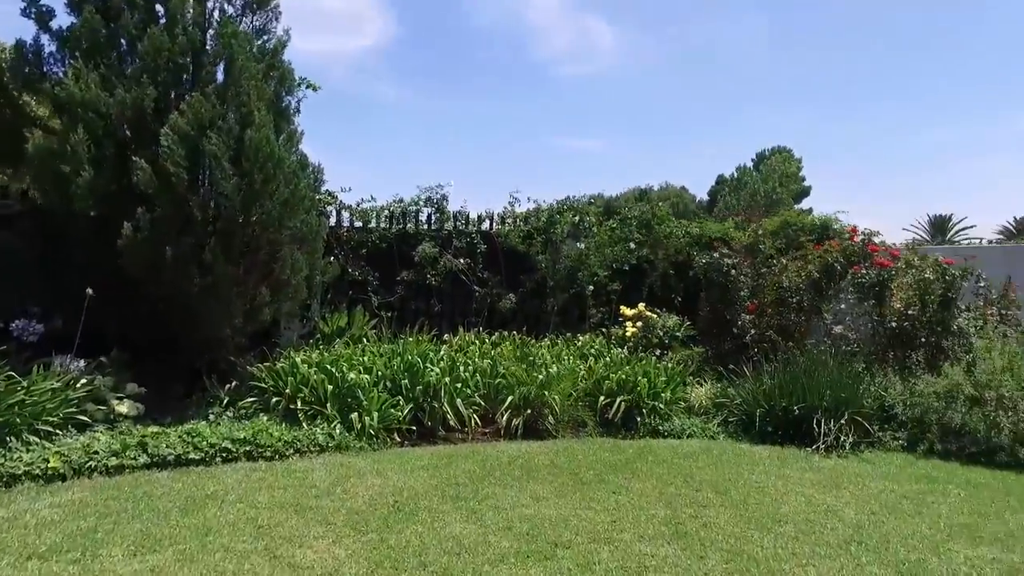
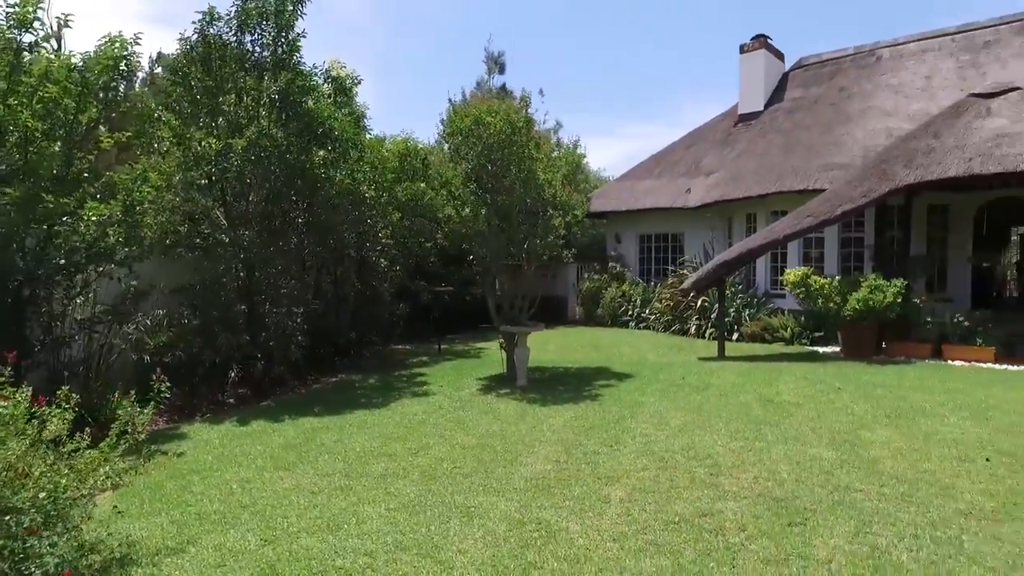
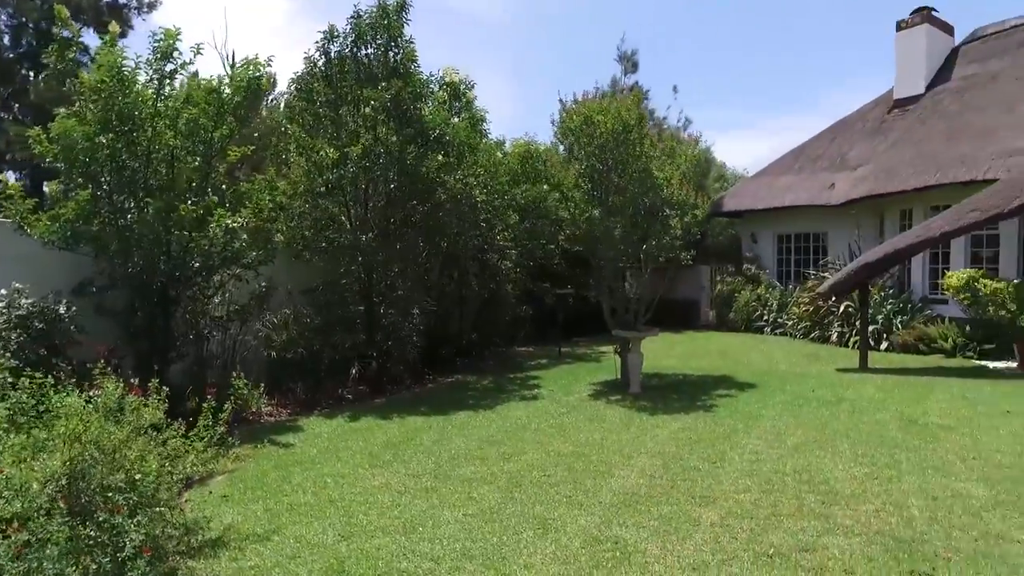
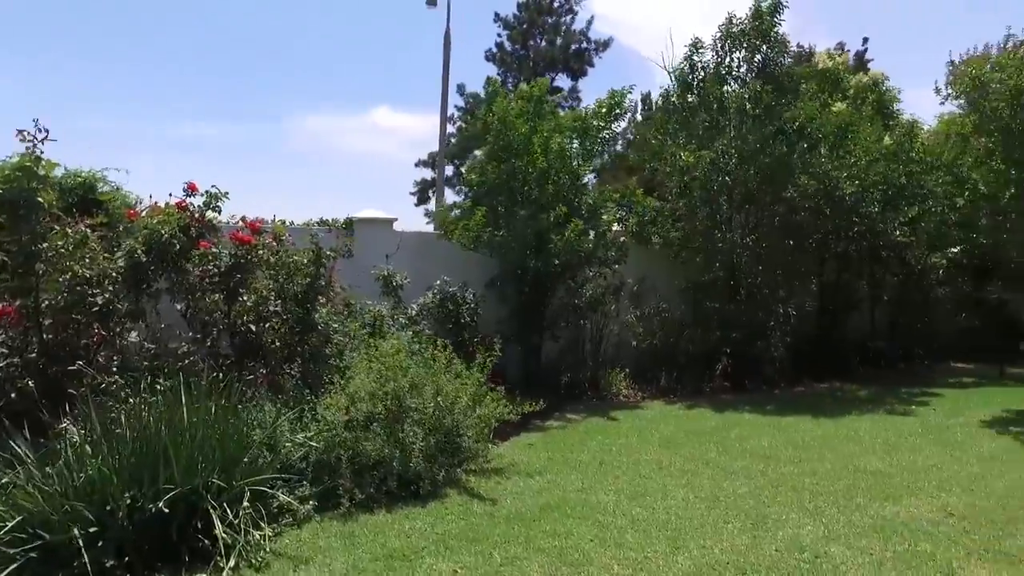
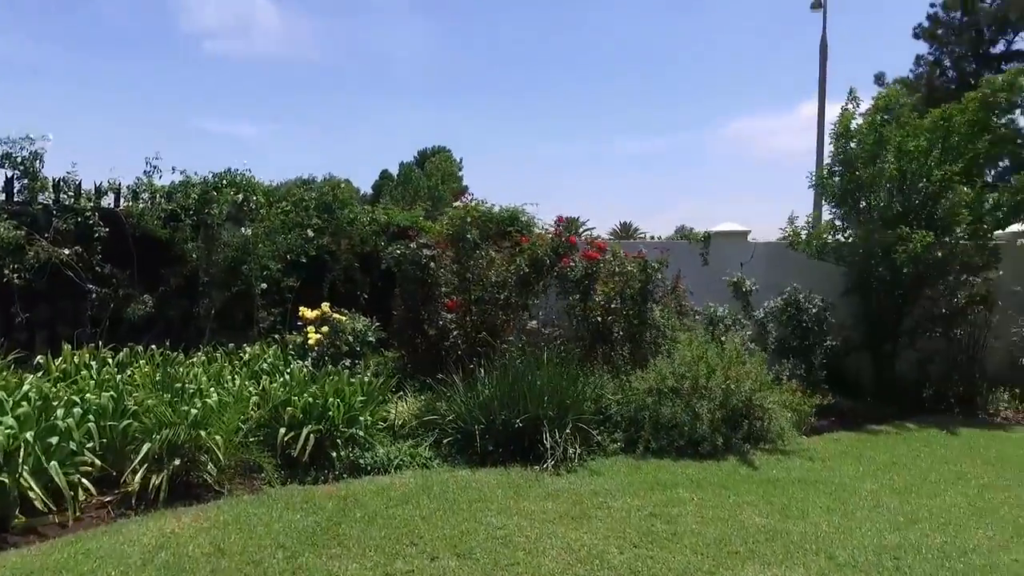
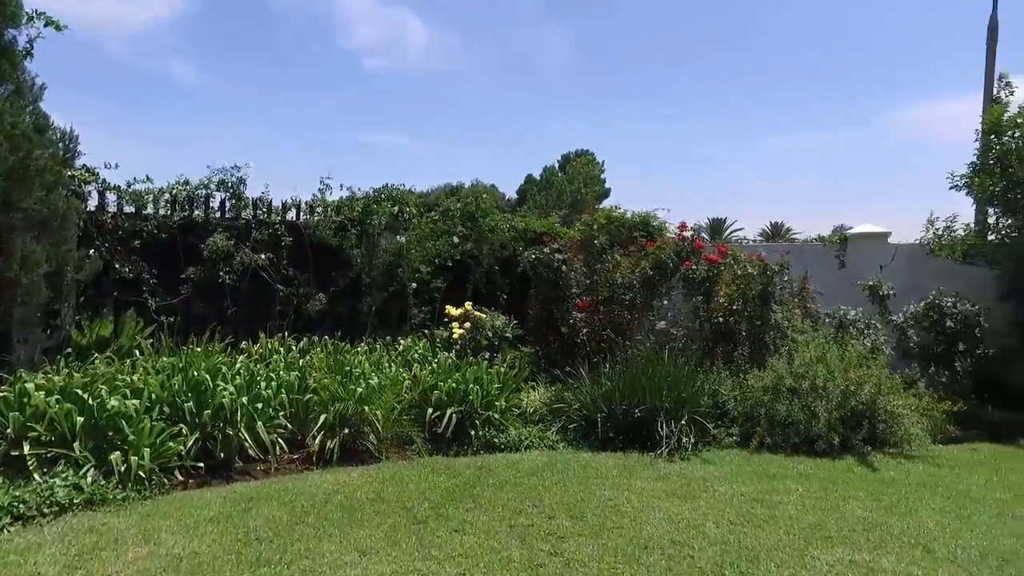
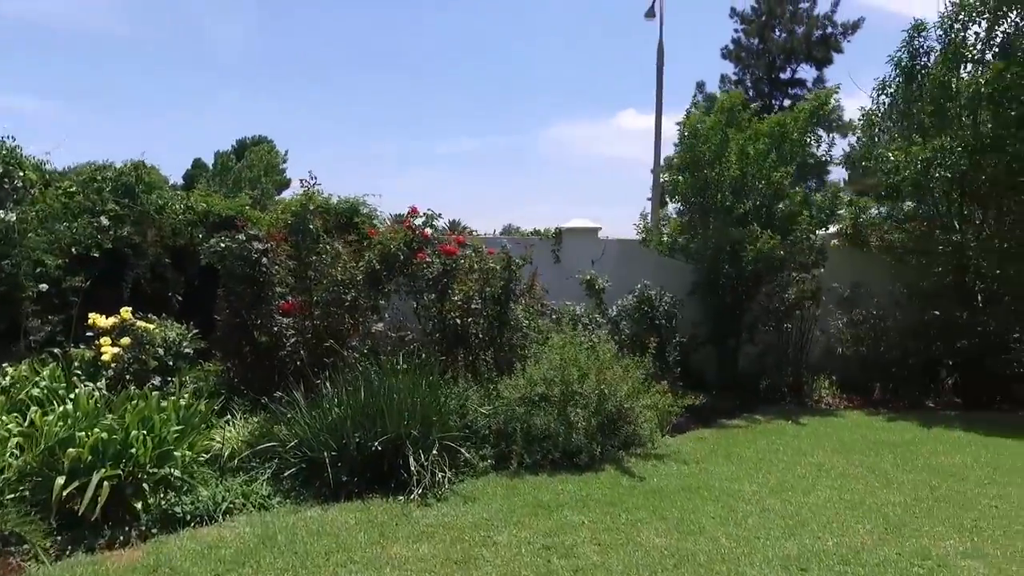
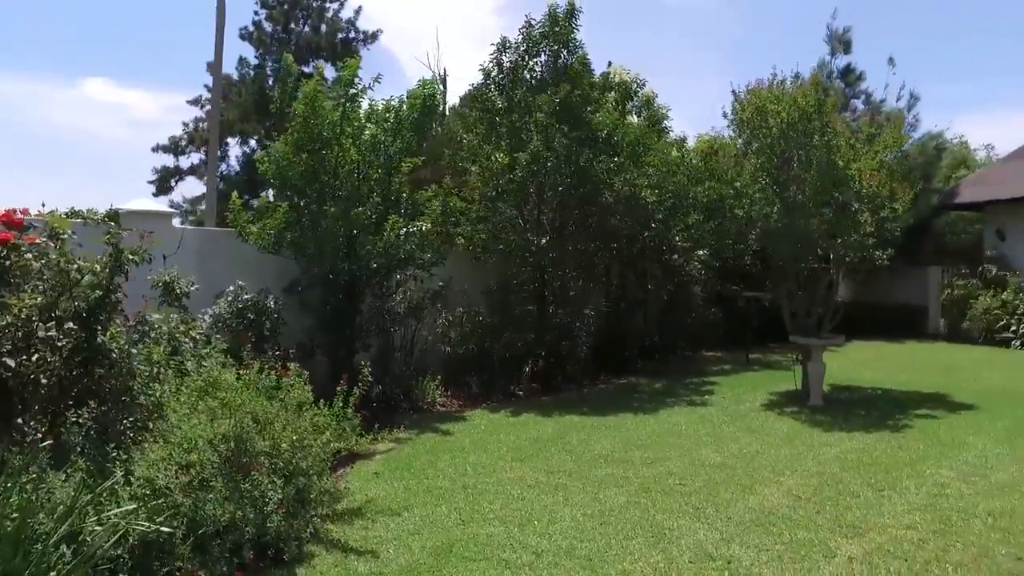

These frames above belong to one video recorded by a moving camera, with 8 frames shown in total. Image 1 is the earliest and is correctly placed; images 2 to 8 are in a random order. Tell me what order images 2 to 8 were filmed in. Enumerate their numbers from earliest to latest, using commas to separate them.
6, 5, 7, 4, 8, 3, 2
